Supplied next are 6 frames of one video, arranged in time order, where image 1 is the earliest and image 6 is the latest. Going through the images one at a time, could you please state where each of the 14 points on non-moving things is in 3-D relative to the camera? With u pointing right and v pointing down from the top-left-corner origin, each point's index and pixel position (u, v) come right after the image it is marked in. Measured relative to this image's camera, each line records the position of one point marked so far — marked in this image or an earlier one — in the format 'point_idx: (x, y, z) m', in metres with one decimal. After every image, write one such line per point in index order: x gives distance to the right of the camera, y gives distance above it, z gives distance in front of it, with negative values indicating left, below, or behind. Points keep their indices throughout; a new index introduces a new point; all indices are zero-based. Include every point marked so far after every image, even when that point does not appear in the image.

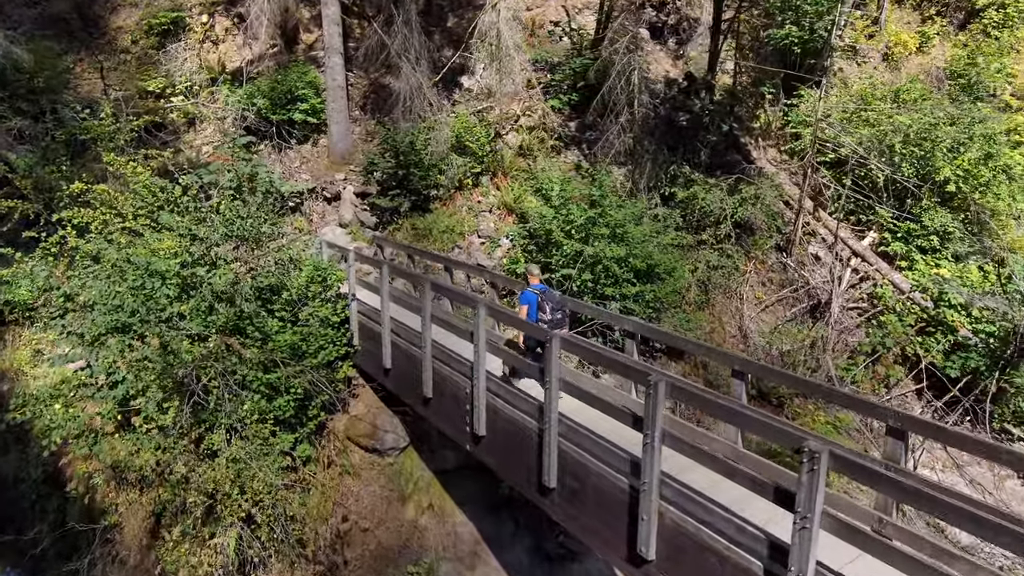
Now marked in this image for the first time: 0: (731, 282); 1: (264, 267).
0: (+3.9, +0.2, +11.6) m
1: (-3.0, +0.3, +7.7) m
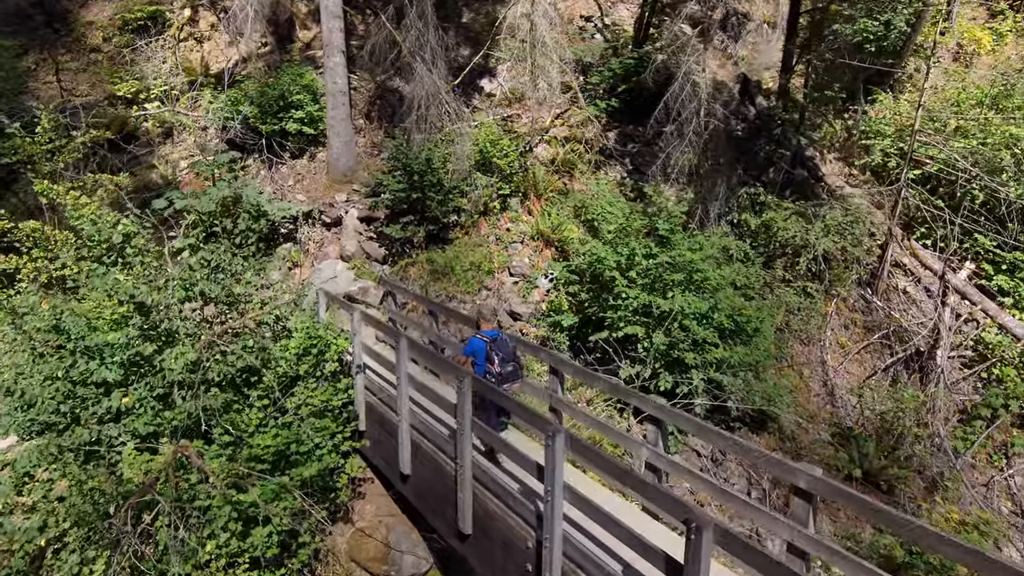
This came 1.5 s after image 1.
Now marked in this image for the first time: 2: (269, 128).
0: (+4.5, -0.5, +9.6) m
1: (-2.4, -0.5, +5.7) m
2: (-4.3, +2.8, +11.3) m
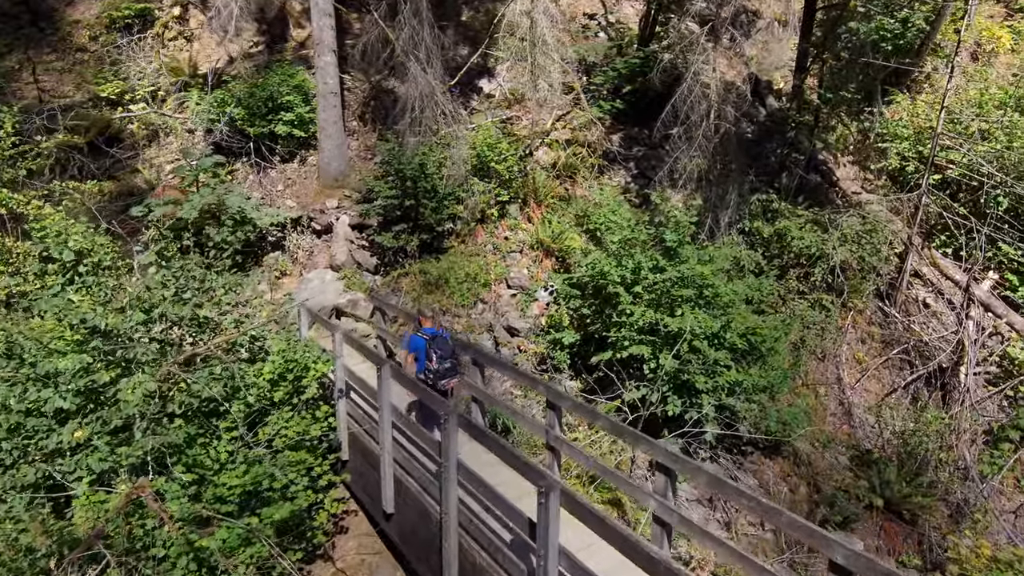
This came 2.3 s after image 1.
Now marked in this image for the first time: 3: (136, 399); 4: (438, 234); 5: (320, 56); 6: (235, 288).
0: (+4.4, -0.7, +9.0) m
1: (-2.5, -0.6, +5.2) m
2: (-4.3, +2.6, +10.8) m
3: (-2.8, -0.8, +4.7) m
4: (-1.1, +0.8, +9.4) m
5: (-3.1, +3.7, +10.3) m
6: (-2.7, 0.0, +6.2) m
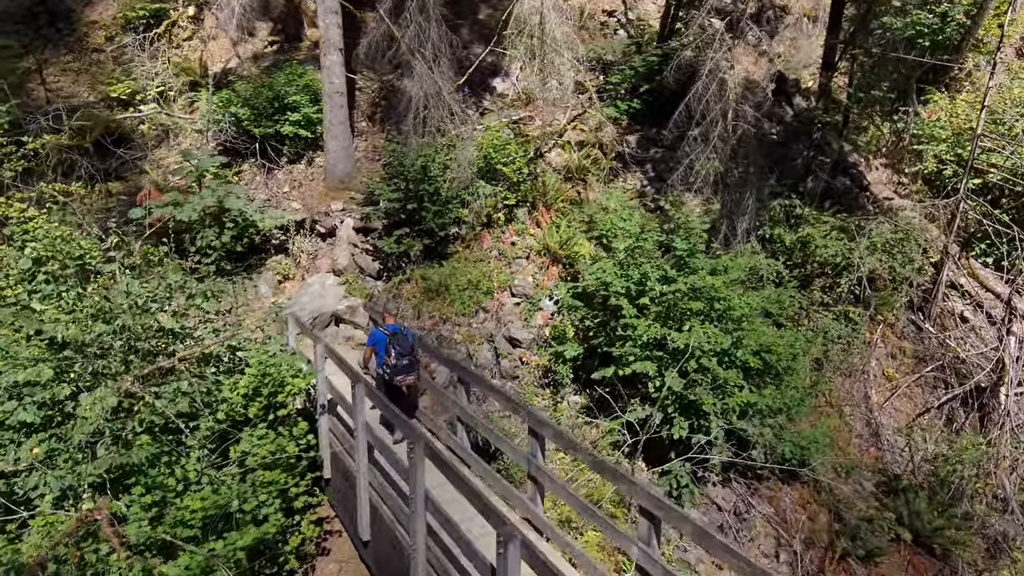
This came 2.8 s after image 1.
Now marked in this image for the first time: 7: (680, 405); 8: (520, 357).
0: (+4.5, -0.9, +8.4) m
1: (-2.6, -0.7, +5.0) m
2: (-4.1, +2.6, +10.6) m
3: (-2.9, -0.9, +4.4) m
4: (-1.0, +0.7, +9.1) m
5: (-2.9, +3.7, +10.0) m
6: (-2.8, -0.1, +5.9) m
7: (+1.6, -1.1, +6.2) m
8: (+0.1, -0.8, +7.7) m
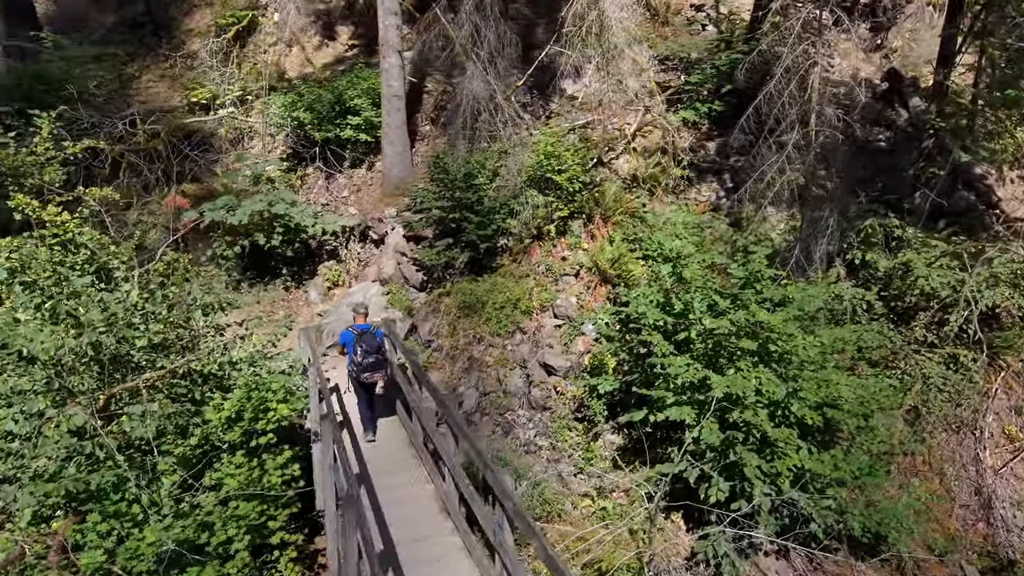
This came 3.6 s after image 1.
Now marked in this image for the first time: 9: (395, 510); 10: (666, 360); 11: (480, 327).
0: (+4.9, -1.3, +7.0) m
1: (-2.6, -0.8, +4.7) m
2: (-3.1, +2.5, +10.5) m
3: (-3.0, -1.0, +4.3) m
4: (-0.3, +0.5, +8.5) m
5: (-1.9, +3.5, +9.8) m
6: (-2.6, -0.2, +5.7) m
7: (+1.7, -1.4, +5.3) m
8: (+0.5, -1.1, +6.9) m
9: (-0.9, -1.7, +4.8) m
10: (+1.3, -0.6, +5.4) m
11: (-0.4, -0.5, +7.6) m
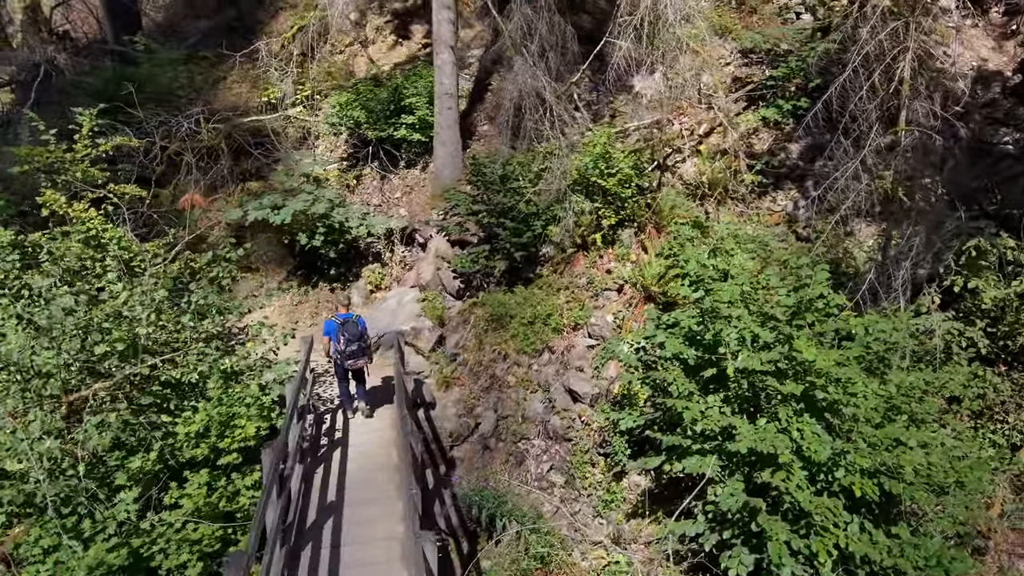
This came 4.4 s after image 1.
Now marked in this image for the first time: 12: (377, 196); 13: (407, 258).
0: (+5.0, -1.7, +5.6) m
1: (-2.7, -0.8, +4.5) m
2: (-2.1, +2.5, +10.3) m
3: (-3.2, -1.0, +4.1) m
4: (+0.2, +0.4, +7.9) m
5: (-1.1, +3.4, +9.4) m
6: (-2.5, -0.2, +5.5) m
7: (+1.6, -1.6, +4.4) m
8: (+0.6, -1.2, +6.2) m
9: (-1.1, -1.8, +4.4) m
10: (+1.3, -0.8, +4.6) m
11: (-0.1, -0.6, +7.0) m
12: (-2.2, +1.5, +10.3) m
13: (-1.6, +0.4, +9.3) m
